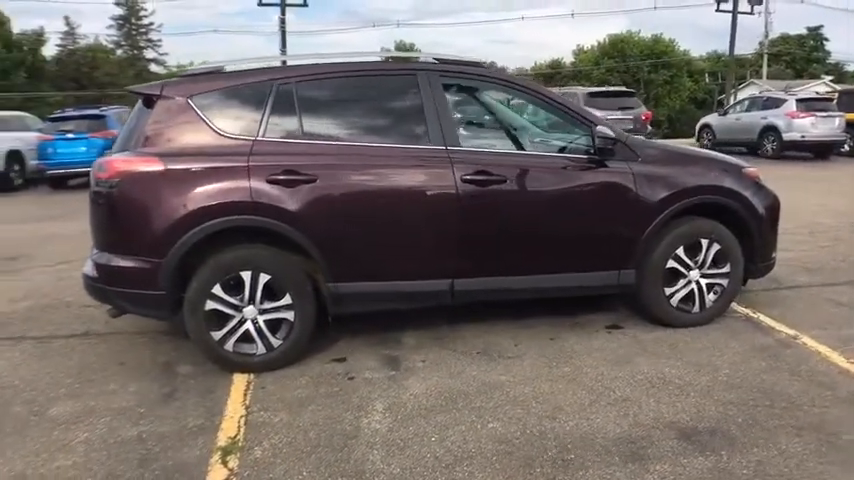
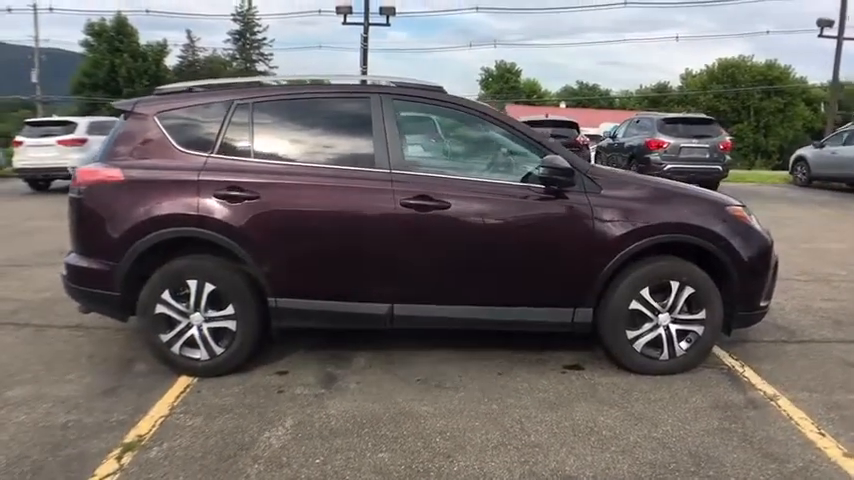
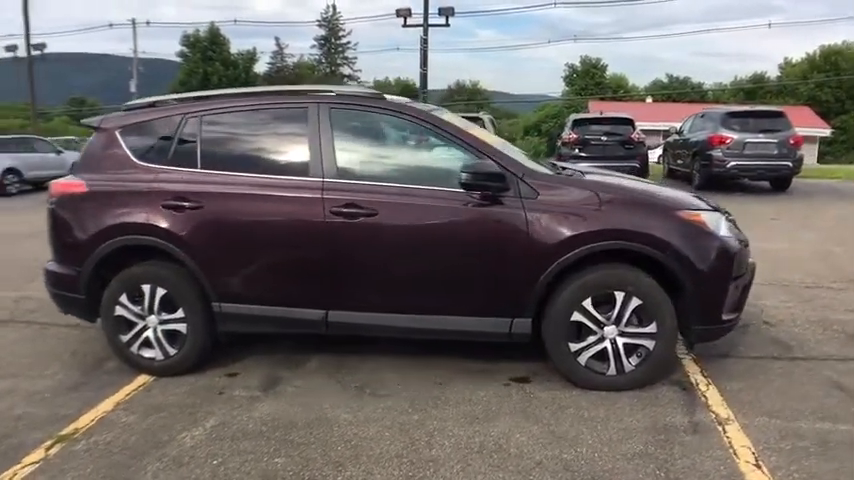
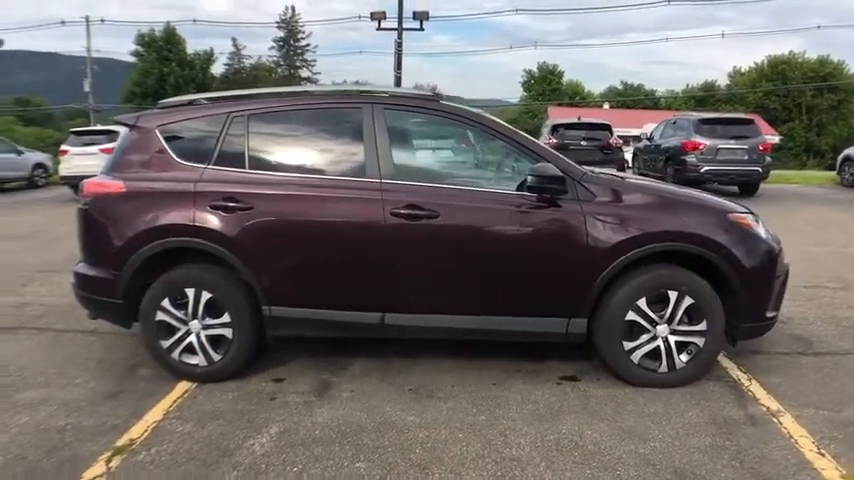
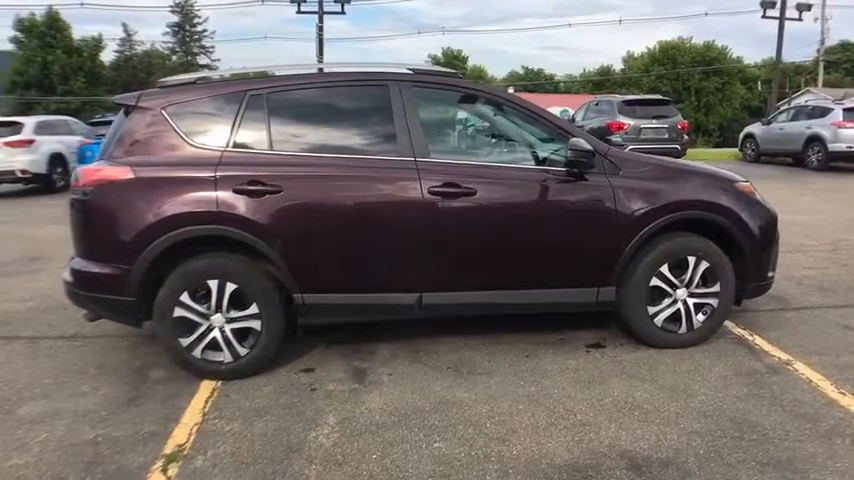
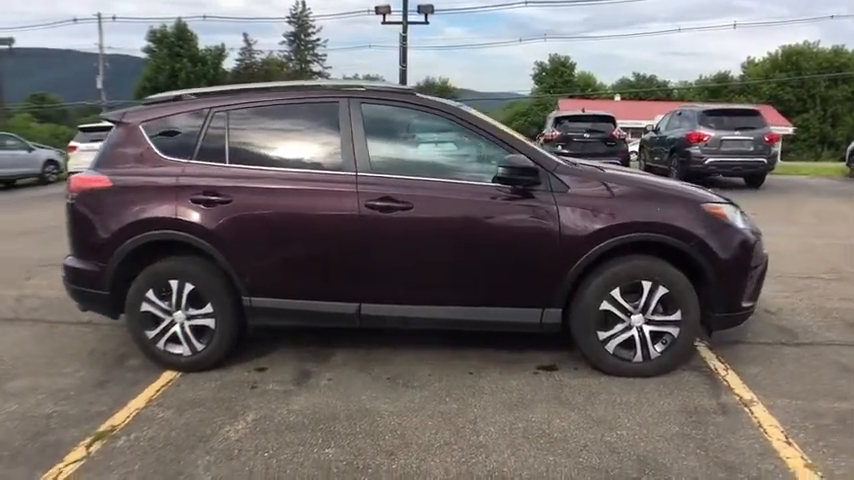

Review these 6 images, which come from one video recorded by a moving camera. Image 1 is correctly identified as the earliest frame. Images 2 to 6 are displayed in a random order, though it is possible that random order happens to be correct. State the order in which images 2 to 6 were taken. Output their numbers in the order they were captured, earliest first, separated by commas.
5, 2, 4, 6, 3
